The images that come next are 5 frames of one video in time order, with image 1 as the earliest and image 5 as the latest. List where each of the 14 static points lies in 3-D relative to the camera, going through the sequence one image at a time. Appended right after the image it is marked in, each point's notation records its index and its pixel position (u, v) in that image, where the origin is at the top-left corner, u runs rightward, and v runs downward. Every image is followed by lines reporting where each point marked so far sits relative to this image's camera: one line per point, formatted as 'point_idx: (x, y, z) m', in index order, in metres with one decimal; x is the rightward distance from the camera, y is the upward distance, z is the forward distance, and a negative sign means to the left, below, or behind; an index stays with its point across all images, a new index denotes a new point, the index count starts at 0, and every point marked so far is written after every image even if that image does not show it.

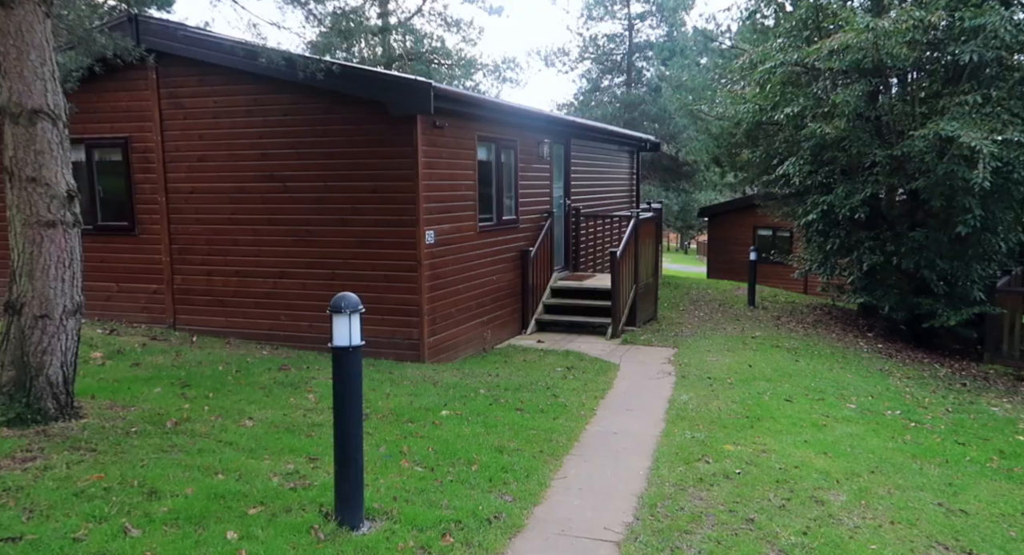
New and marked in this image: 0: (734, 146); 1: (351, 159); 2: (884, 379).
0: (+4.1, +2.4, +14.2) m
1: (-1.7, +1.2, +8.1) m
2: (+4.2, -1.1, +8.7) m
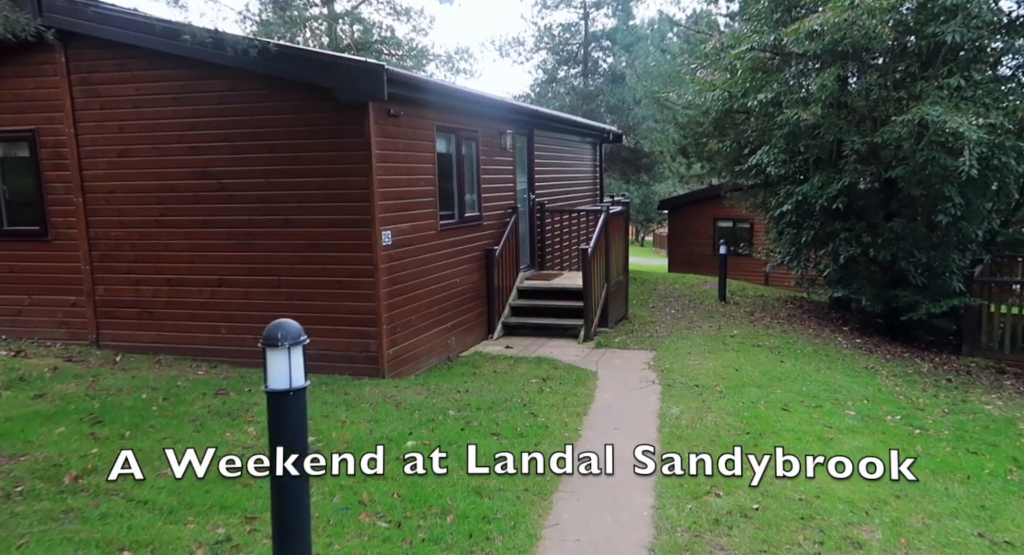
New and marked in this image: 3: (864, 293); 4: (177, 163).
0: (+3.3, +2.5, +13.7) m
1: (-2.0, +1.2, +7.3) m
2: (+3.8, -1.1, +8.2) m
3: (+5.0, -0.2, +11.0) m
4: (-3.3, +1.1, +7.6) m
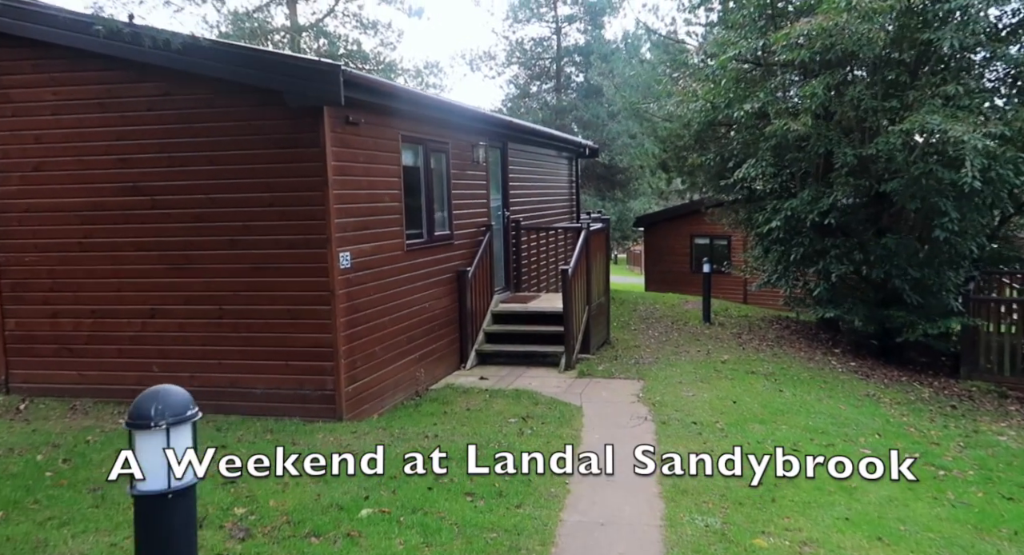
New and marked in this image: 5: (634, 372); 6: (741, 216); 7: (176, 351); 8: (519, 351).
0: (+2.9, +2.1, +13.1) m
1: (-2.3, +0.9, +6.5) m
2: (+3.6, -1.3, +7.6) m
3: (+4.6, -0.5, +10.4) m
4: (-3.5, +0.9, +6.7) m
5: (+1.4, -1.1, +8.6) m
6: (+3.6, +1.0, +12.3) m
7: (-2.9, -0.6, +6.8) m
8: (+0.1, -0.9, +9.4) m
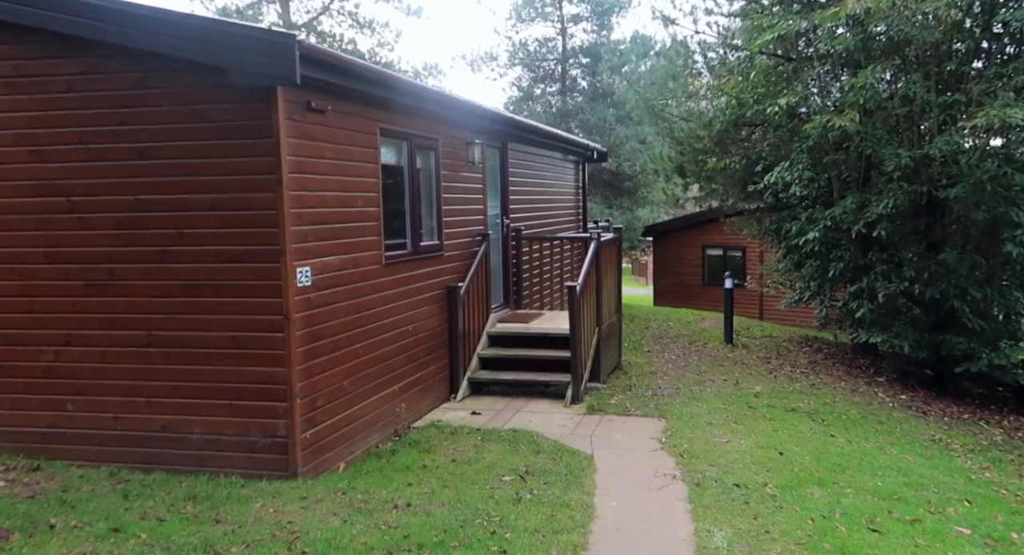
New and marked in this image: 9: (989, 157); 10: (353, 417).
0: (+2.9, +1.9, +11.9) m
1: (-2.3, +0.8, +5.2) m
2: (+3.5, -1.4, +6.3) m
3: (+4.6, -0.7, +9.2) m
4: (-3.5, +0.7, +5.5) m
5: (+1.3, -1.2, +7.4) m
6: (+3.6, +0.7, +11.0) m
7: (-3.0, -0.8, +5.5) m
8: (+0.1, -1.1, +8.2) m
9: (+4.8, +1.2, +7.9) m
10: (-1.2, -1.1, +6.0) m
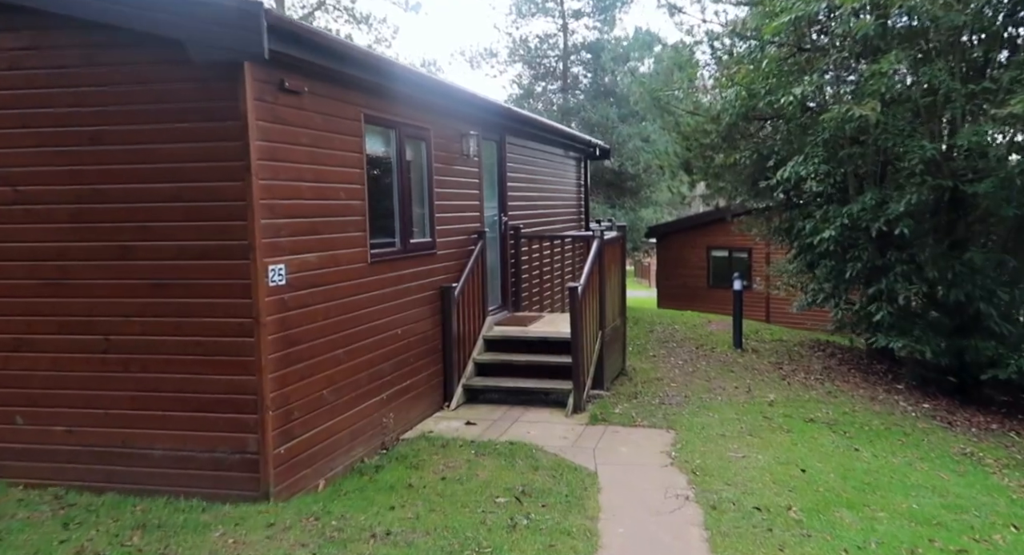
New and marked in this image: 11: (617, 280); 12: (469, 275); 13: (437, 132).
0: (+2.9, +1.9, +11.4) m
1: (-2.3, +0.8, +4.7) m
2: (+3.5, -1.4, +5.8) m
3: (+4.6, -0.7, +8.6) m
4: (-3.6, +0.7, +5.0) m
5: (+1.3, -1.2, +6.8) m
6: (+3.6, +0.7, +10.5) m
7: (-3.0, -0.8, +5.0) m
8: (0.0, -1.1, +7.6) m
9: (+4.8, +1.2, +7.4) m
10: (-1.3, -1.1, +5.5) m
11: (+1.2, 0.0, +8.9) m
12: (-0.4, 0.0, +8.0) m
13: (-0.7, +1.4, +7.5) m
